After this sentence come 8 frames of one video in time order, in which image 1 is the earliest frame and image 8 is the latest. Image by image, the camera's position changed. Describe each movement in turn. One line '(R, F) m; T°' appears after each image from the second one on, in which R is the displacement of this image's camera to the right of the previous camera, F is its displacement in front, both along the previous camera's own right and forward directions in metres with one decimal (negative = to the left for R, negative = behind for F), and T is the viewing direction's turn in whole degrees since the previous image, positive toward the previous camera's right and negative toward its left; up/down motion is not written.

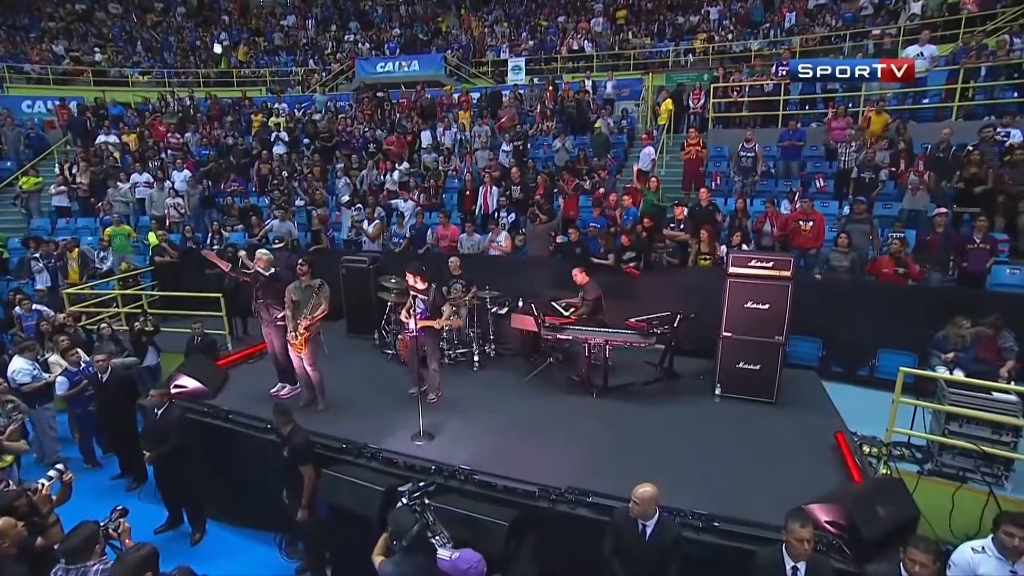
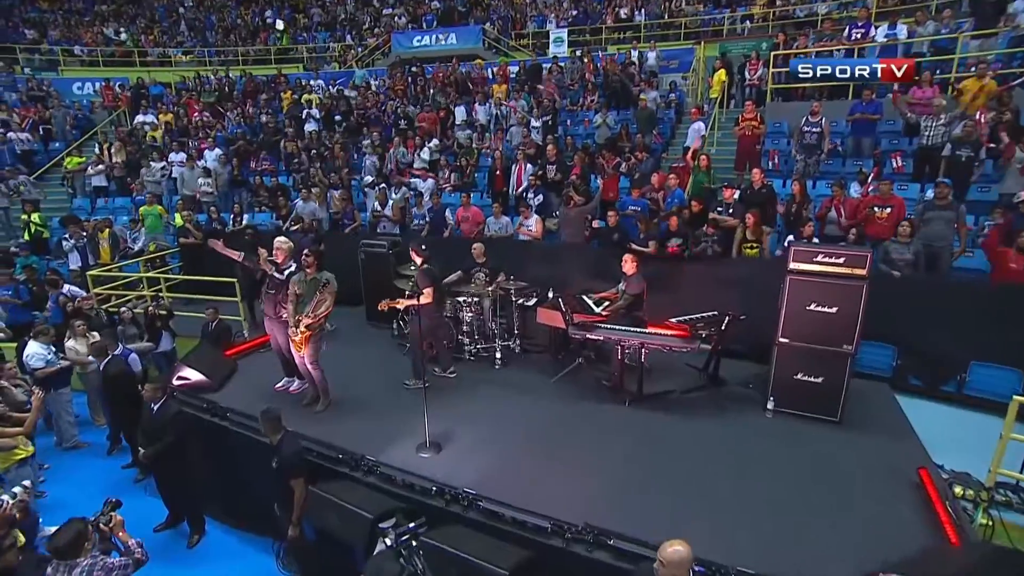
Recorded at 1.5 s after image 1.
(+0.2, +0.8) m; -5°
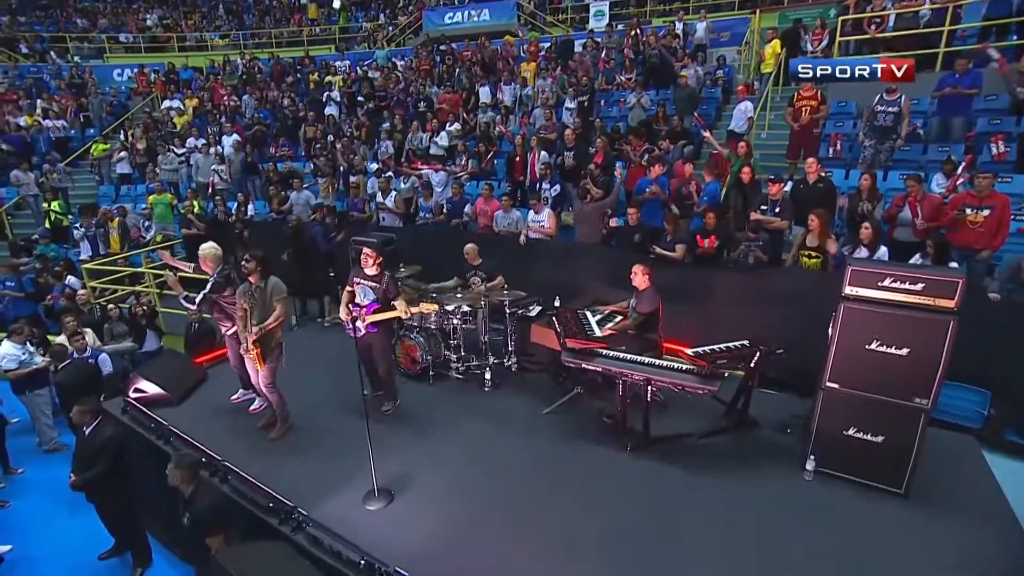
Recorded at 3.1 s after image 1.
(+0.7, +1.1) m; -5°
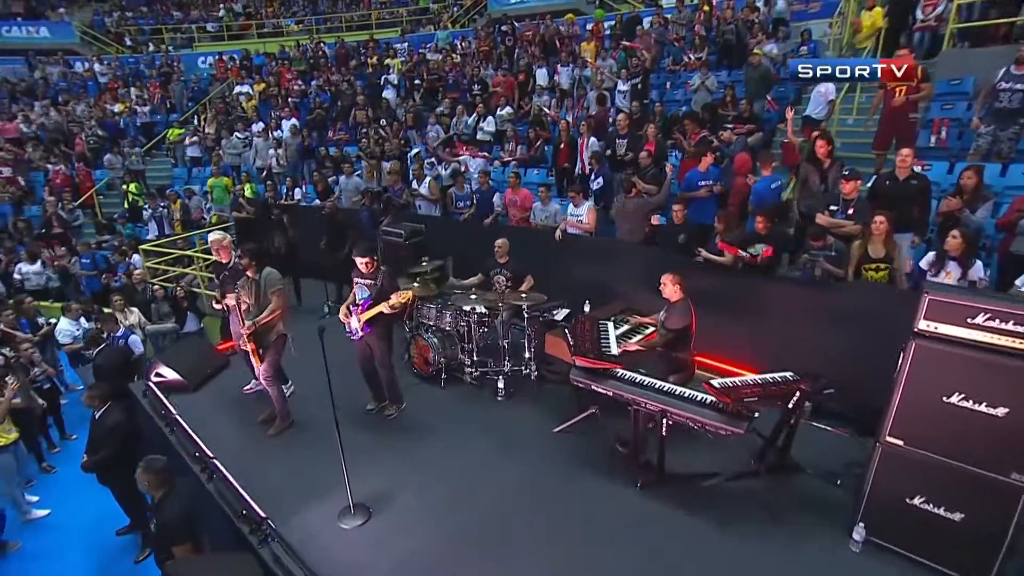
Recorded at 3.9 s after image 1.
(+0.6, +0.6) m; -8°
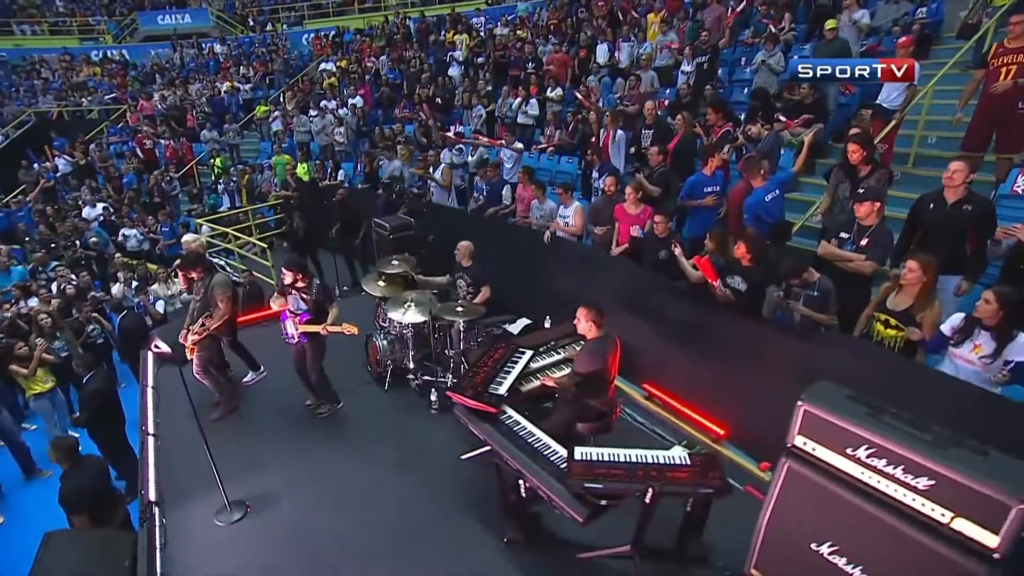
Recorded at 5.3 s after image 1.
(+2.0, +0.7) m; -13°
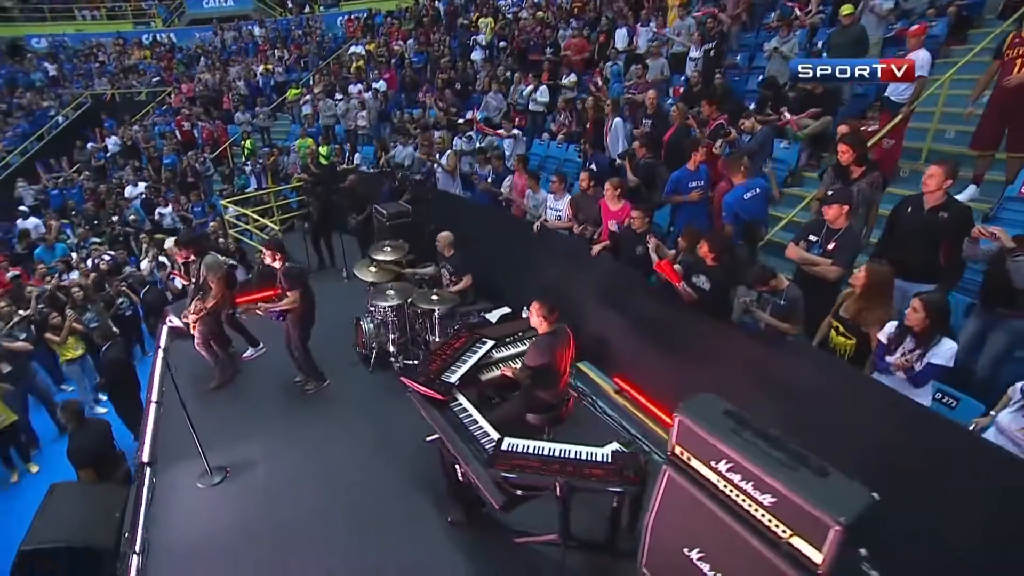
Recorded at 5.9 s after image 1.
(+0.8, -0.1) m; -5°
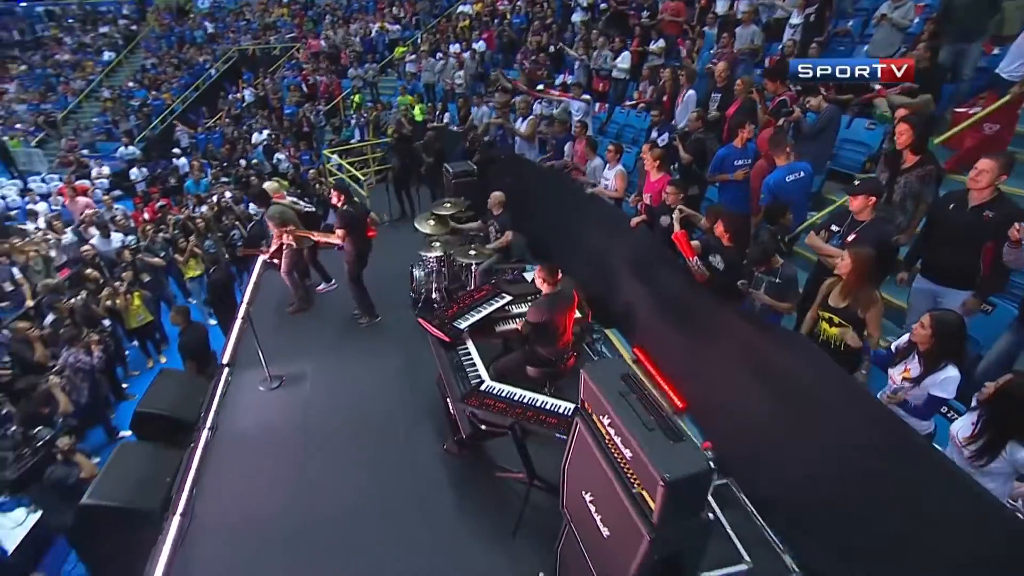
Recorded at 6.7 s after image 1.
(+0.9, -0.3) m; -11°
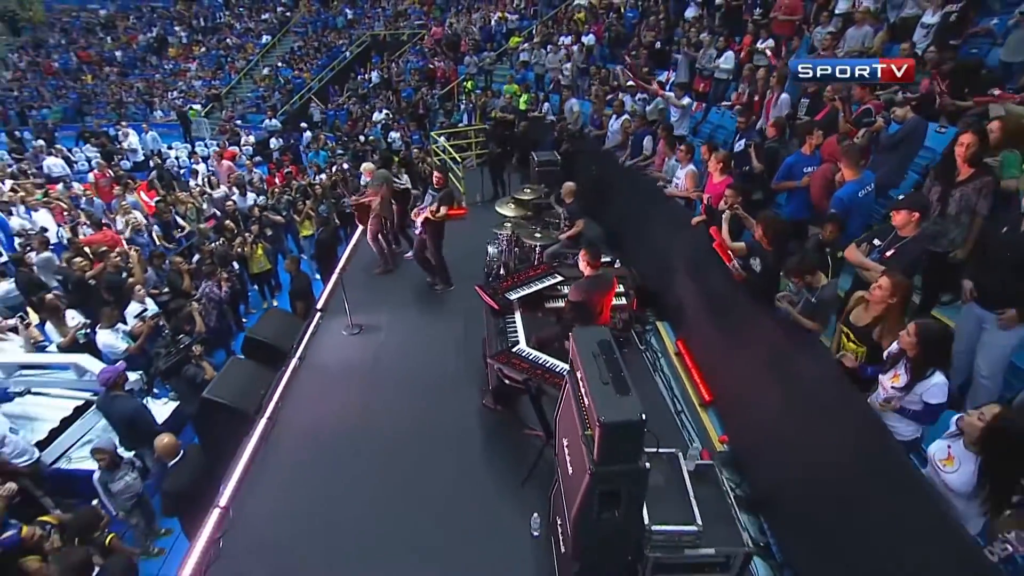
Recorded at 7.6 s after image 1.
(+0.6, -0.5) m; -11°
